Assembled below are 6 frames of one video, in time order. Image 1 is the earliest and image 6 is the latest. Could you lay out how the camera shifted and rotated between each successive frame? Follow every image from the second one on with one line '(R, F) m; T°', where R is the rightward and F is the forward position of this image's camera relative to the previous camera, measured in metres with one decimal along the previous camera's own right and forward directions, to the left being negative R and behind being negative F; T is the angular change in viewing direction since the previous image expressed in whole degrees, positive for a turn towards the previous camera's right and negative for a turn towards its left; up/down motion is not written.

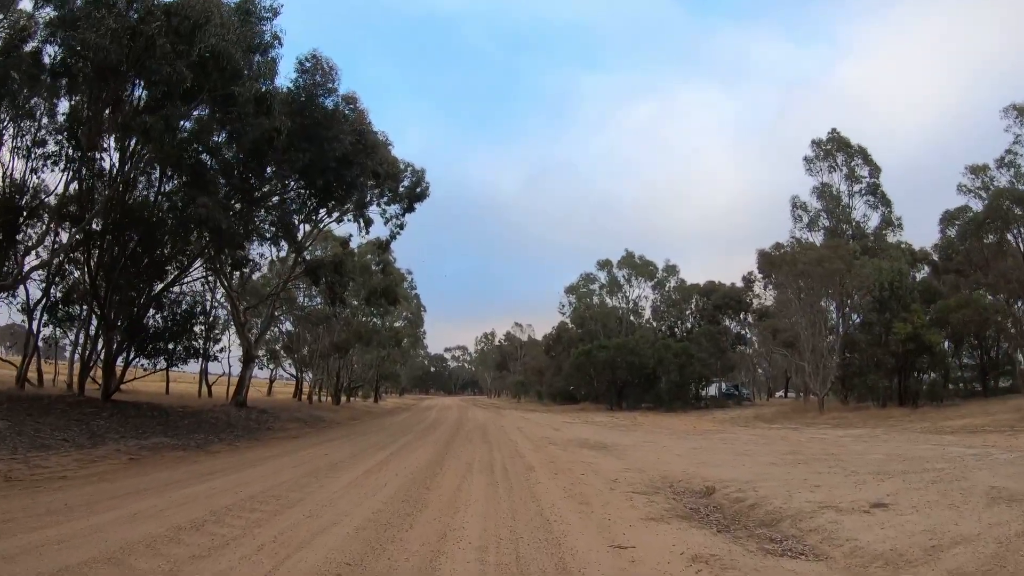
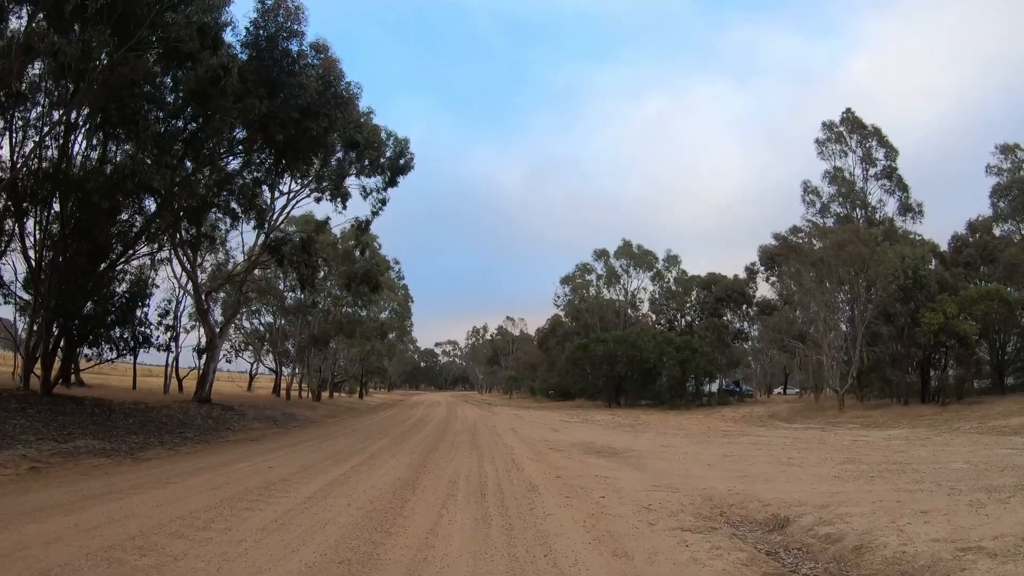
(-0.1, +2.9) m; +1°
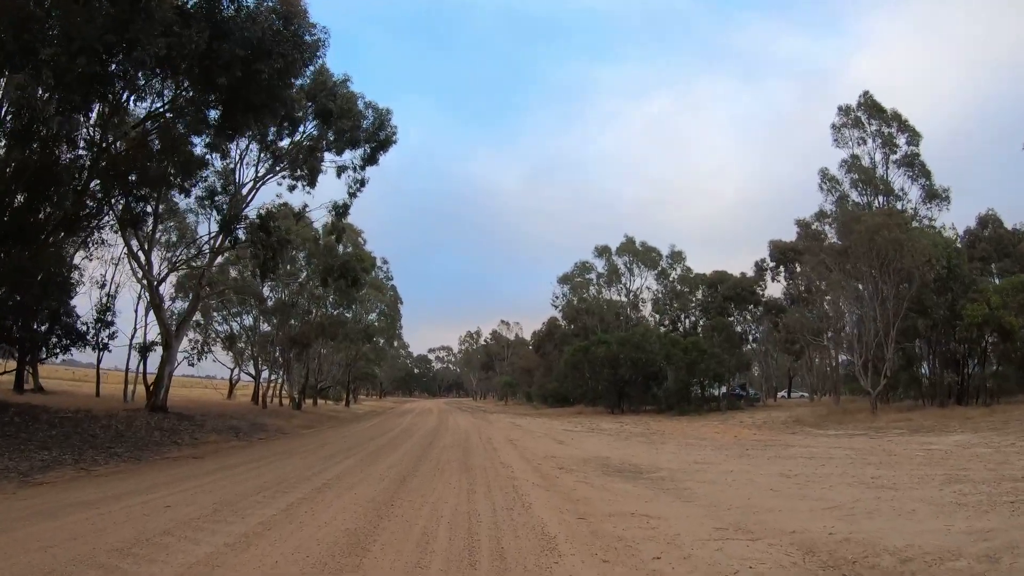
(-0.1, +3.1) m; +1°
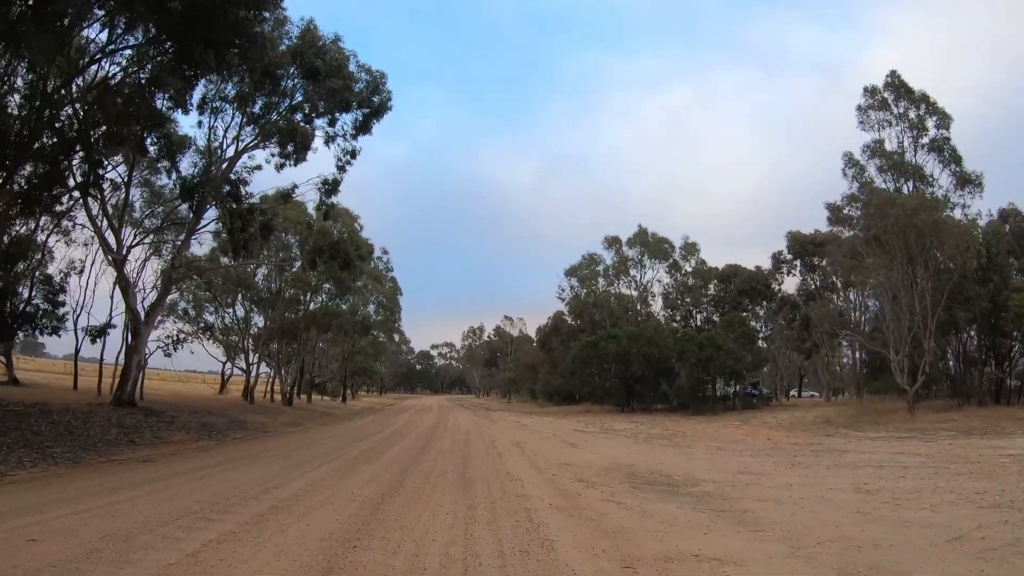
(-0.1, +2.3) m; 0°
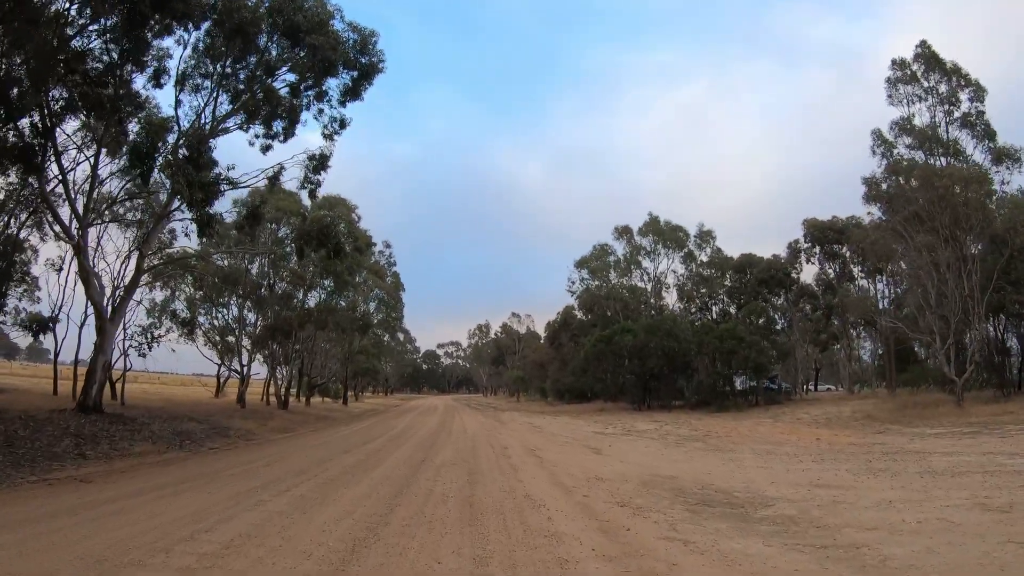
(-0.2, +2.3) m; -1°
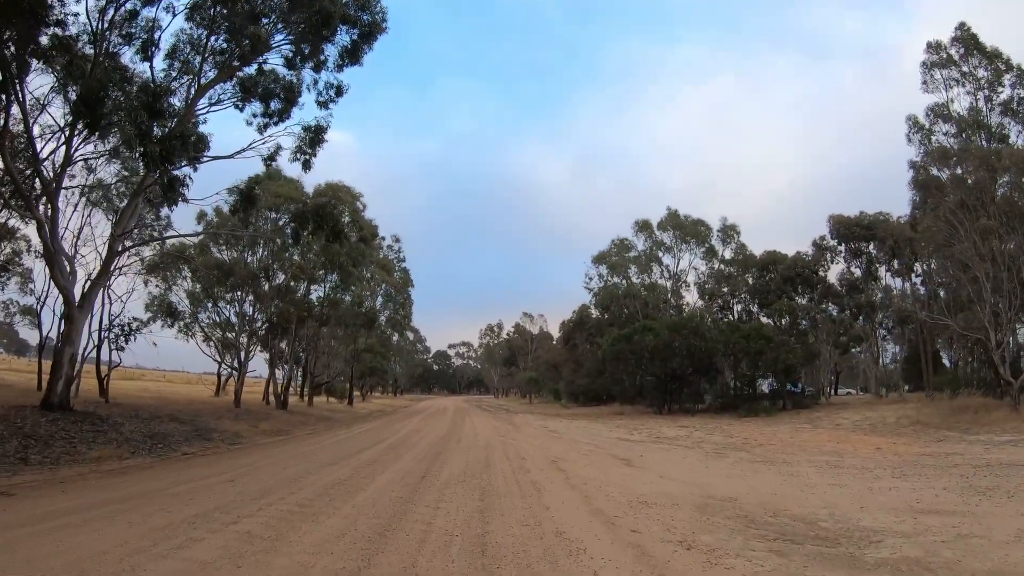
(-0.2, +2.1) m; -1°
